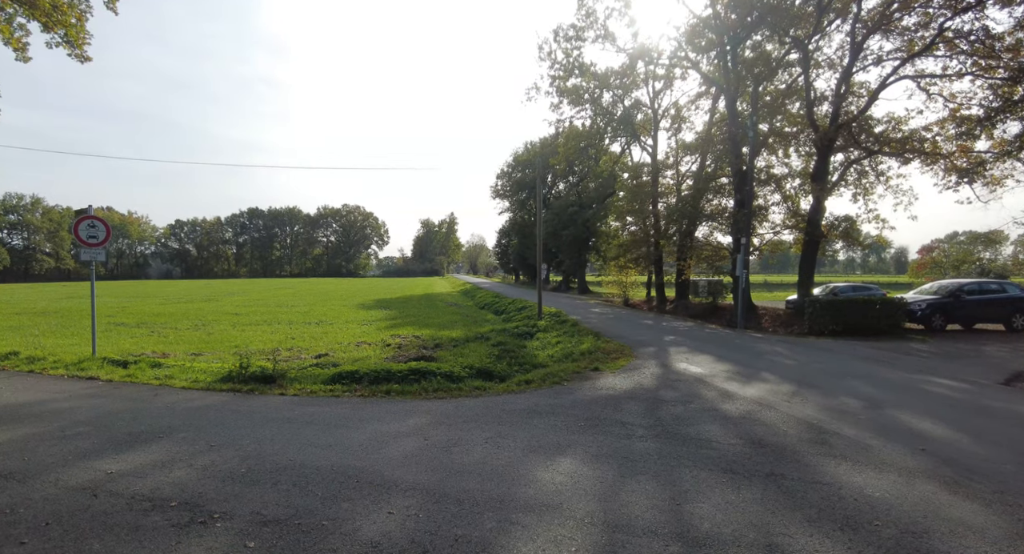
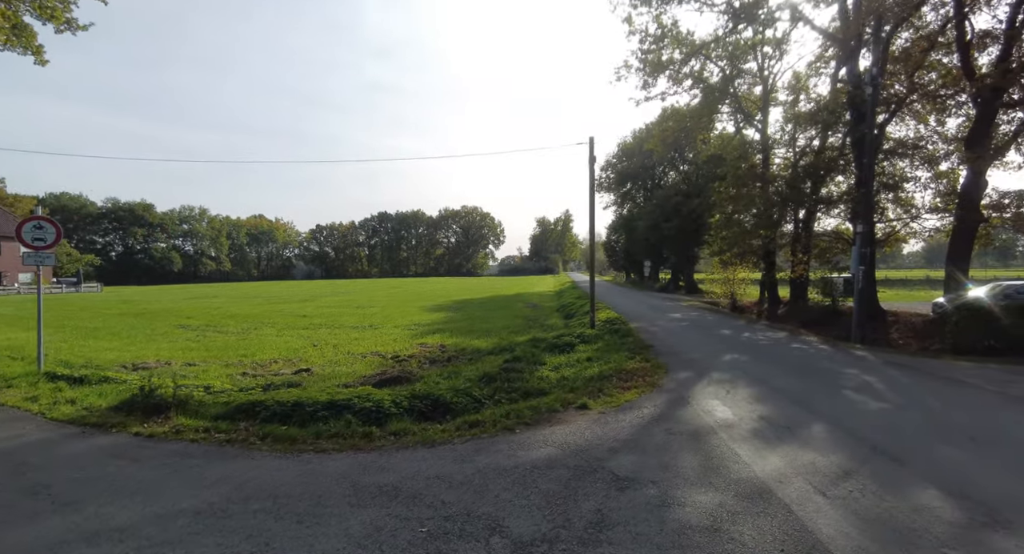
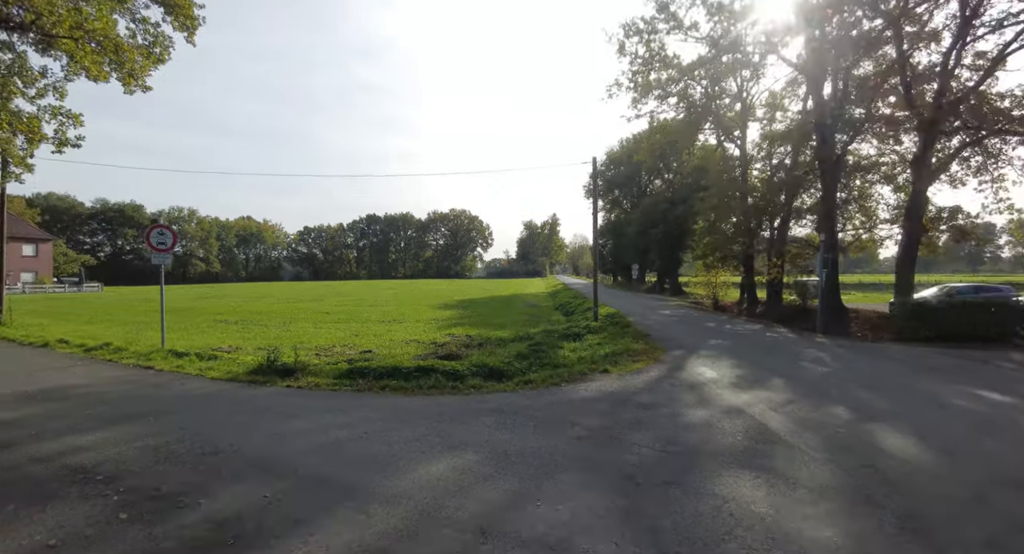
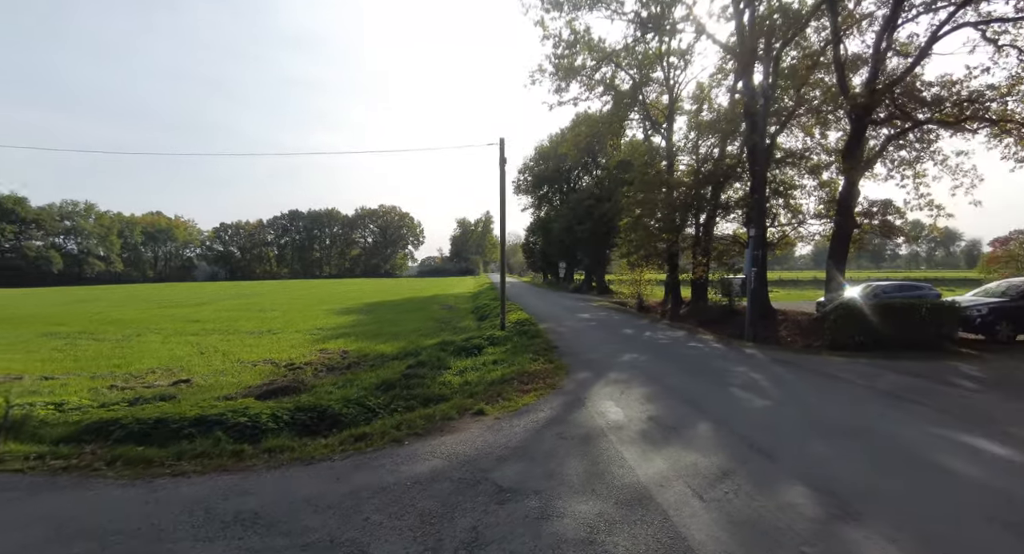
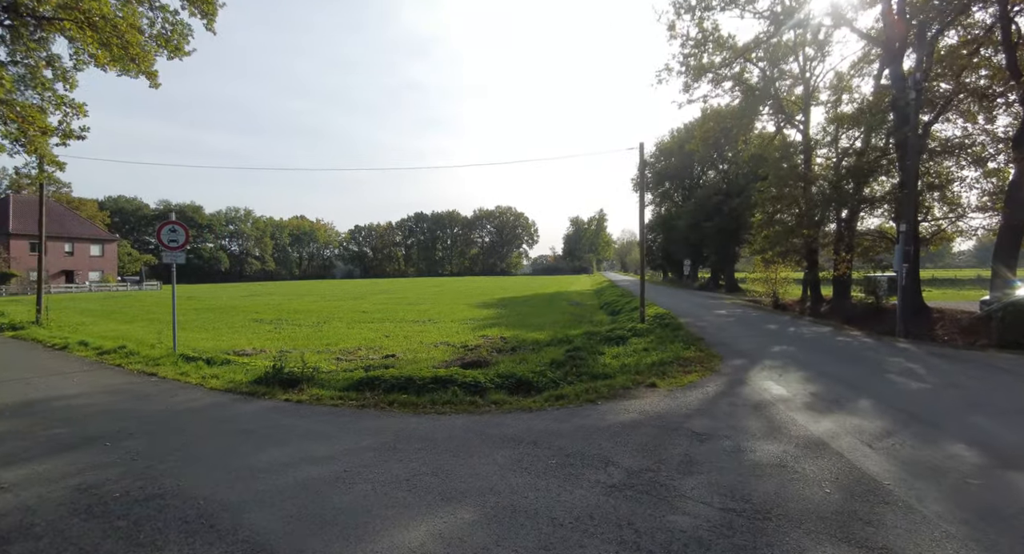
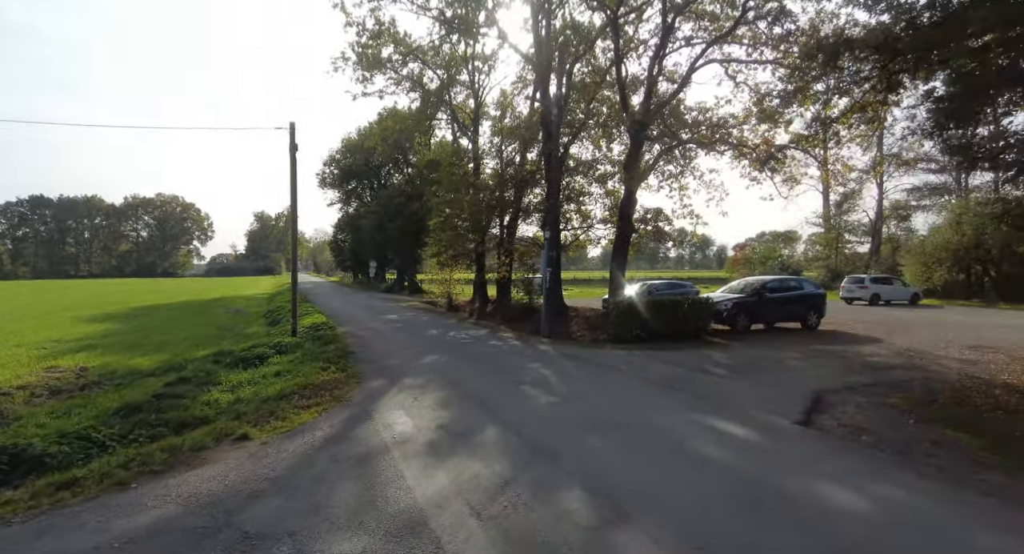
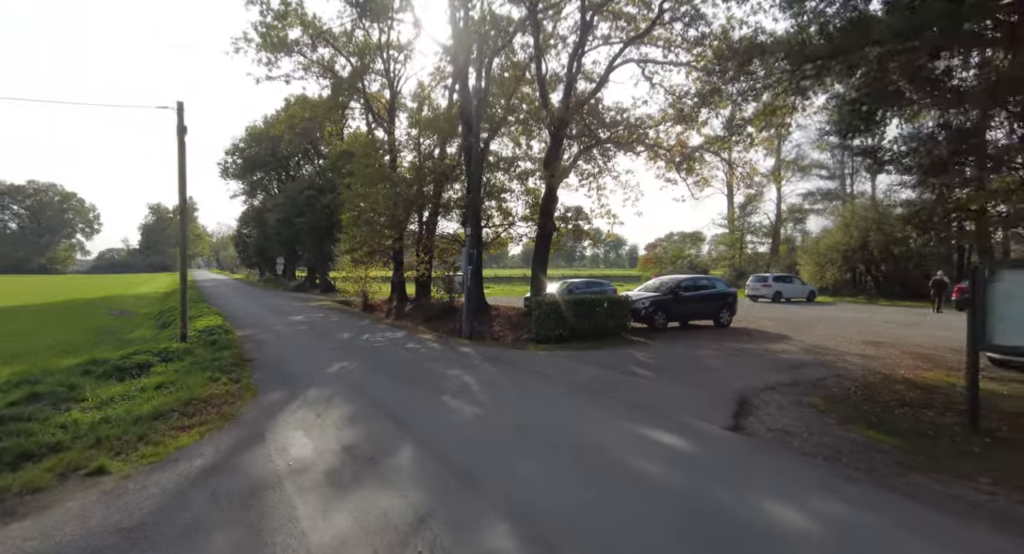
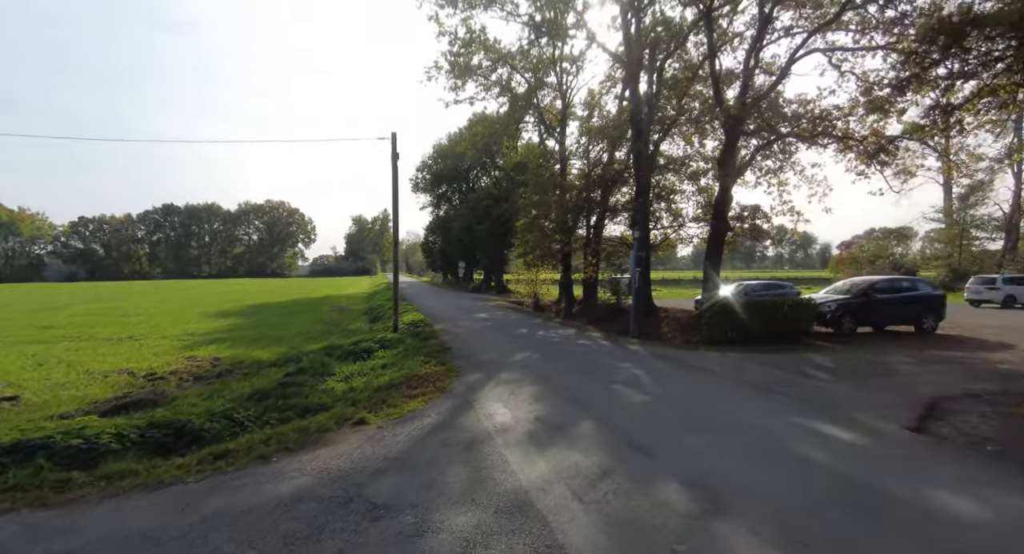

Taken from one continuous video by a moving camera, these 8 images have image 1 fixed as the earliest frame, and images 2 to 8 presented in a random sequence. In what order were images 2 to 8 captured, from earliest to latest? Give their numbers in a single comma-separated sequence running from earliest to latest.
3, 5, 2, 4, 8, 6, 7
